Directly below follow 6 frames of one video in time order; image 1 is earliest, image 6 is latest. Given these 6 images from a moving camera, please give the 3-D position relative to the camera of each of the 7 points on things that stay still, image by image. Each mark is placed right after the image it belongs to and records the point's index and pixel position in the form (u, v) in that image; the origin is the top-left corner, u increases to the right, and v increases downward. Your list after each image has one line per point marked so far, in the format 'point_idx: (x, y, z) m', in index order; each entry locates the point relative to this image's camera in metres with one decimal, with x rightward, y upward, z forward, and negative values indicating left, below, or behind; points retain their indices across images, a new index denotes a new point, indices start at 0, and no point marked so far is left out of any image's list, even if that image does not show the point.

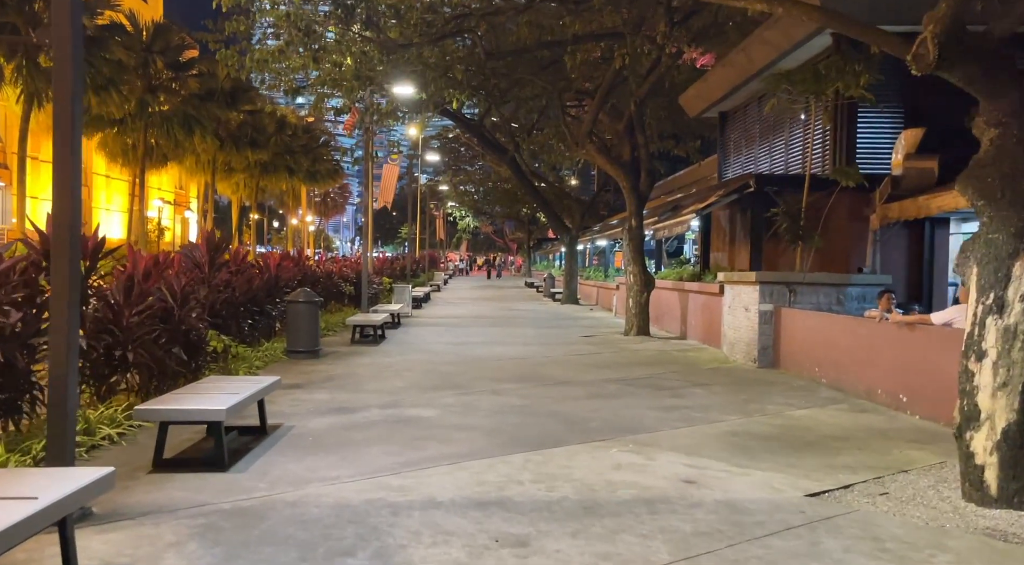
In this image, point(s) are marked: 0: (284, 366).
0: (-3.5, -1.3, +11.8) m
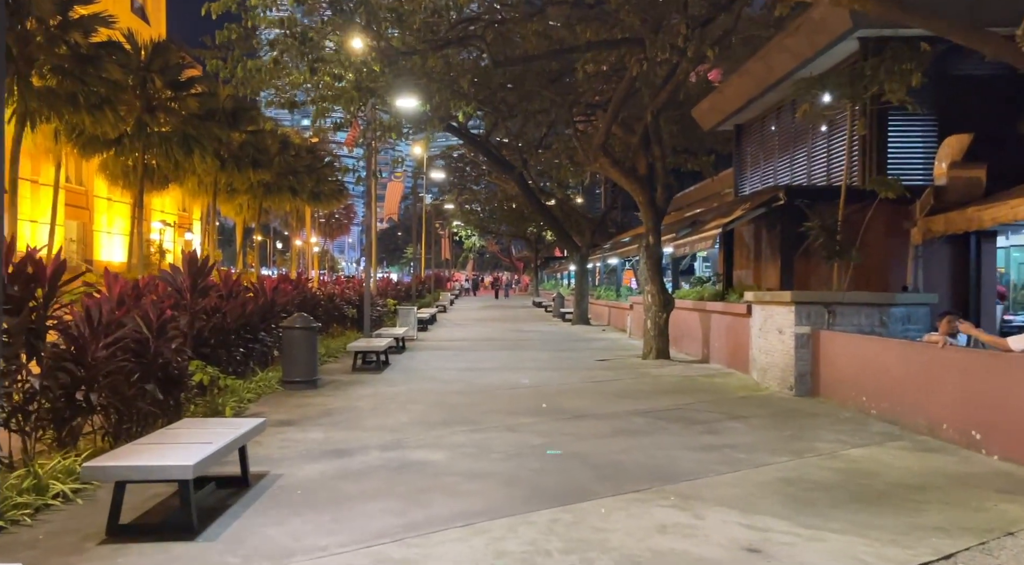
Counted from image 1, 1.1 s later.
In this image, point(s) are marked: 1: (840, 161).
0: (-3.3, -1.7, +10.9) m
1: (+7.4, +2.8, +17.3) m
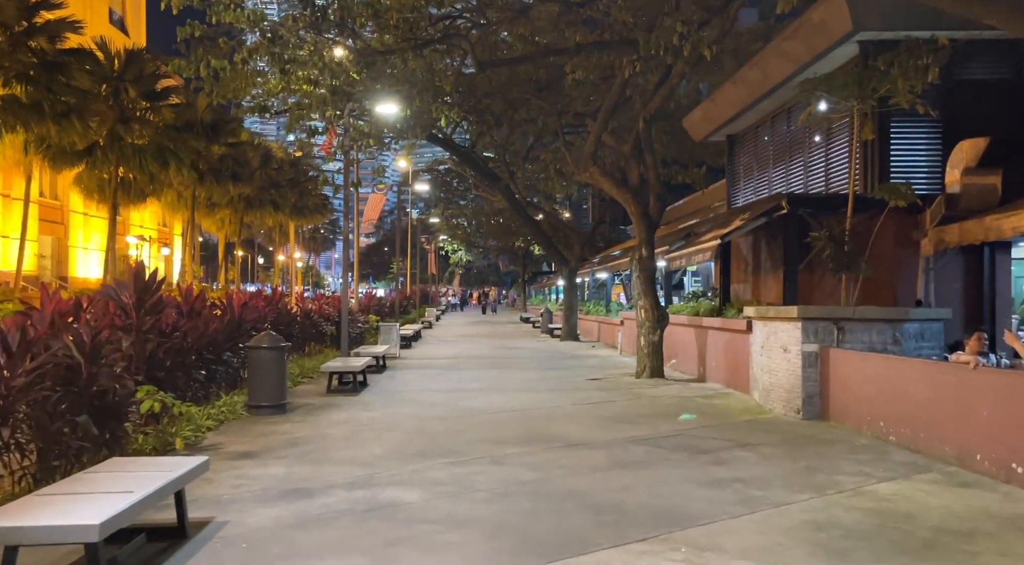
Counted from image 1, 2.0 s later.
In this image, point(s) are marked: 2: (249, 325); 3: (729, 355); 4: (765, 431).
0: (-3.5, -1.9, +9.9) m
1: (+7.1, +2.5, +16.6) m
2: (-4.4, -0.7, +12.9) m
3: (+3.9, -1.3, +13.7) m
4: (+3.1, -1.8, +9.3) m
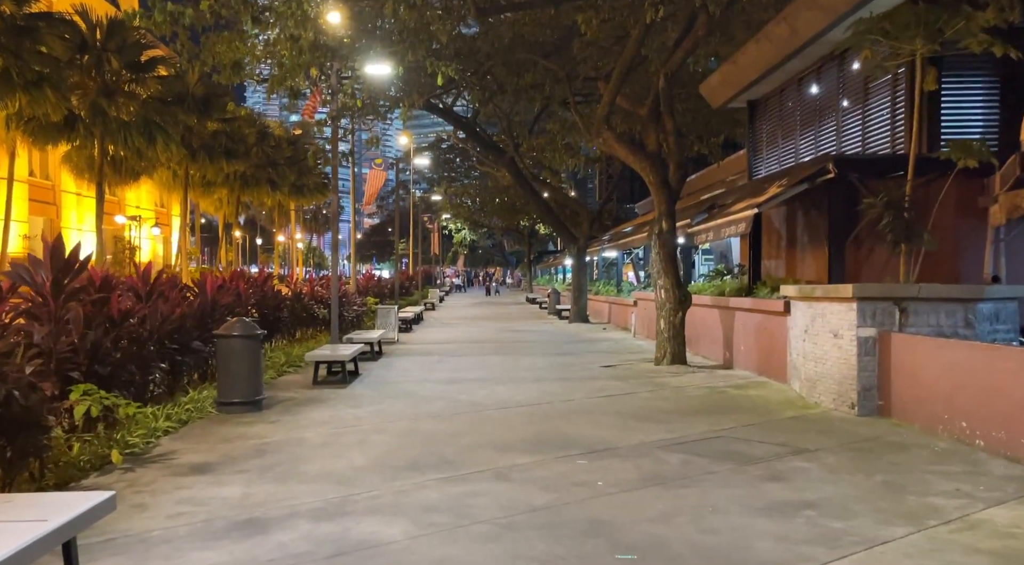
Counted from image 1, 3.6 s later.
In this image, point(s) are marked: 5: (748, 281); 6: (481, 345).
0: (-3.4, -1.6, +8.5) m
1: (+7.2, +3.0, +15.1) m
2: (-4.3, -0.4, +11.5) m
3: (+4.0, -0.9, +12.3) m
4: (+3.2, -1.6, +7.9) m
5: (+4.4, 0.0, +14.3) m
6: (-0.8, -1.5, +18.7) m
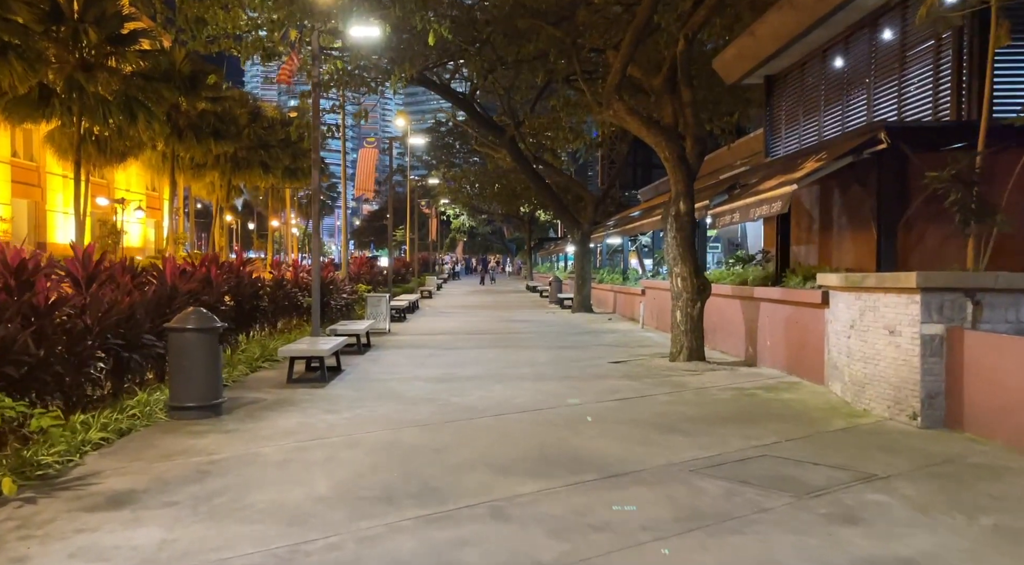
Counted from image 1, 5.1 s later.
0: (-3.4, -1.5, +7.2) m
1: (+7.2, +3.2, +13.6) m
2: (-4.3, -0.2, +10.1) m
3: (+4.0, -0.7, +10.9) m
4: (+3.2, -1.4, +6.6) m
5: (+4.4, +0.2, +12.9) m
6: (-0.8, -1.2, +17.4) m
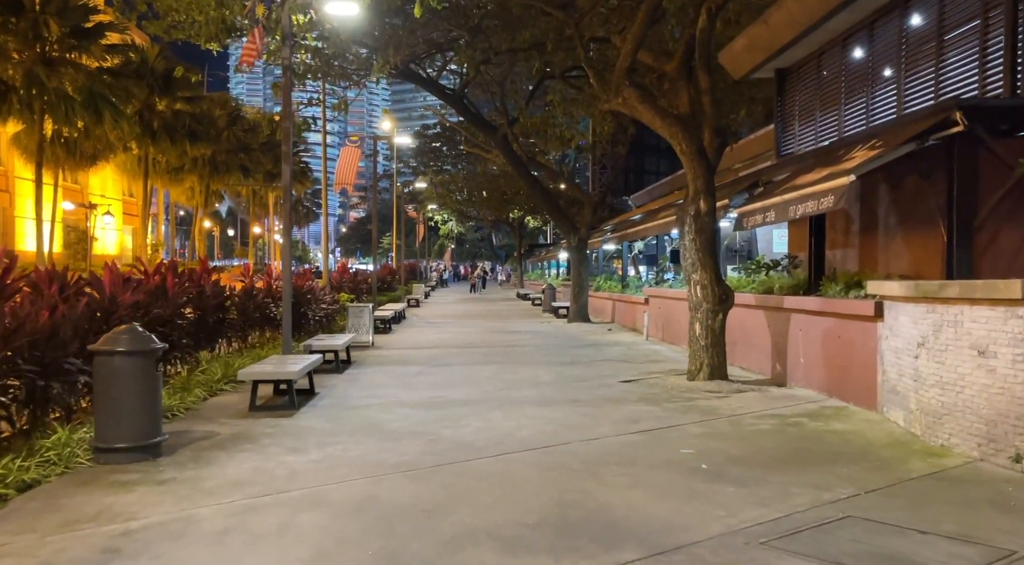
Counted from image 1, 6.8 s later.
0: (-3.4, -1.6, +5.6) m
1: (+7.1, +3.0, +12.3) m
2: (-4.3, -0.3, +8.5) m
3: (+4.0, -0.9, +9.5) m
4: (+3.3, -1.5, +5.1) m
5: (+4.3, +0.1, +11.5) m
6: (-0.9, -1.4, +15.9) m
